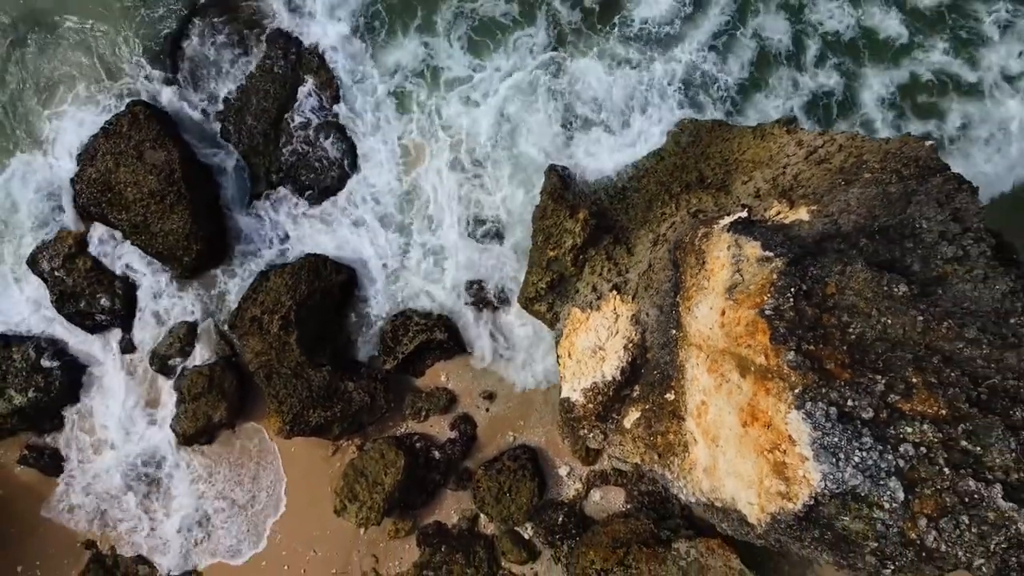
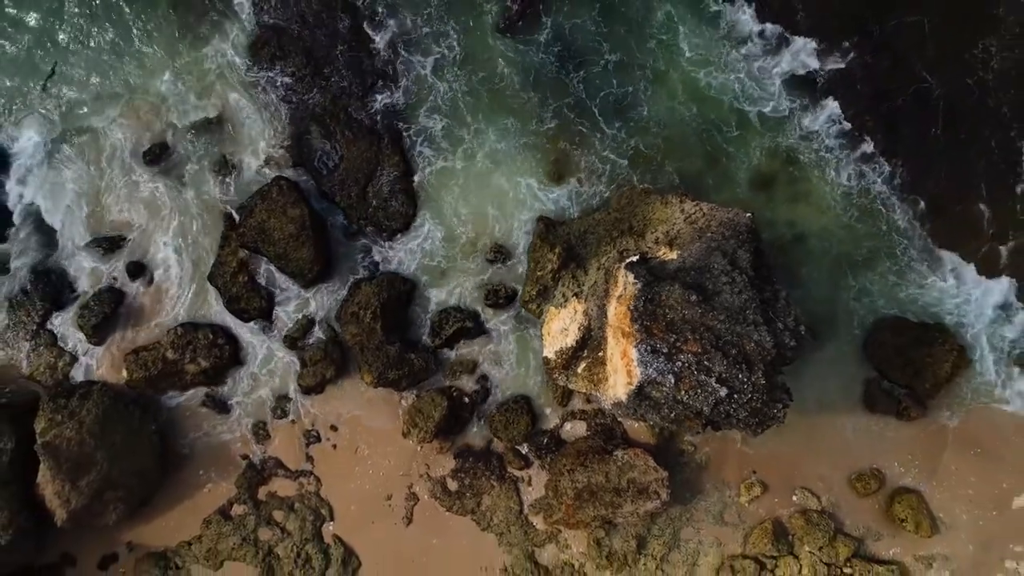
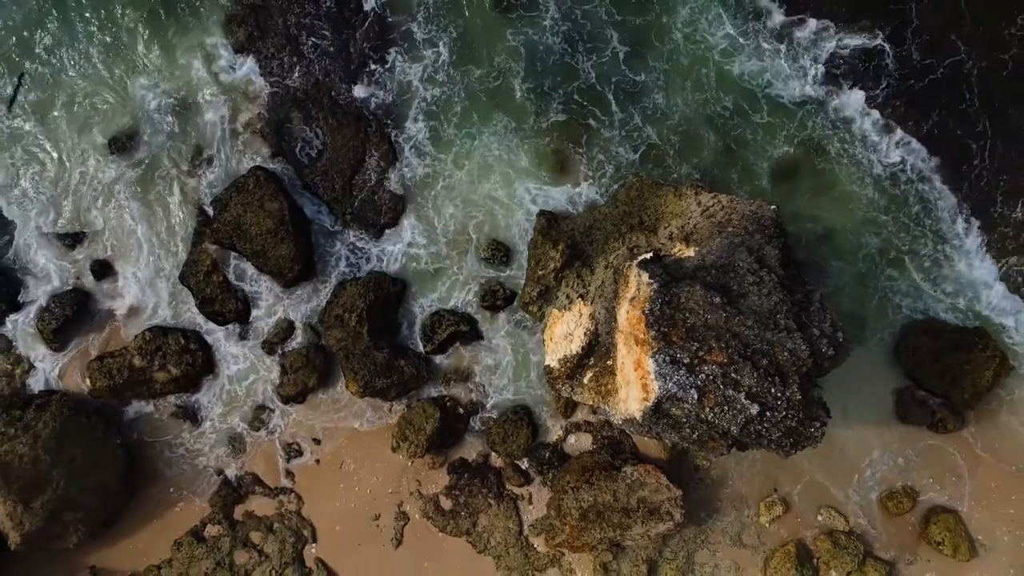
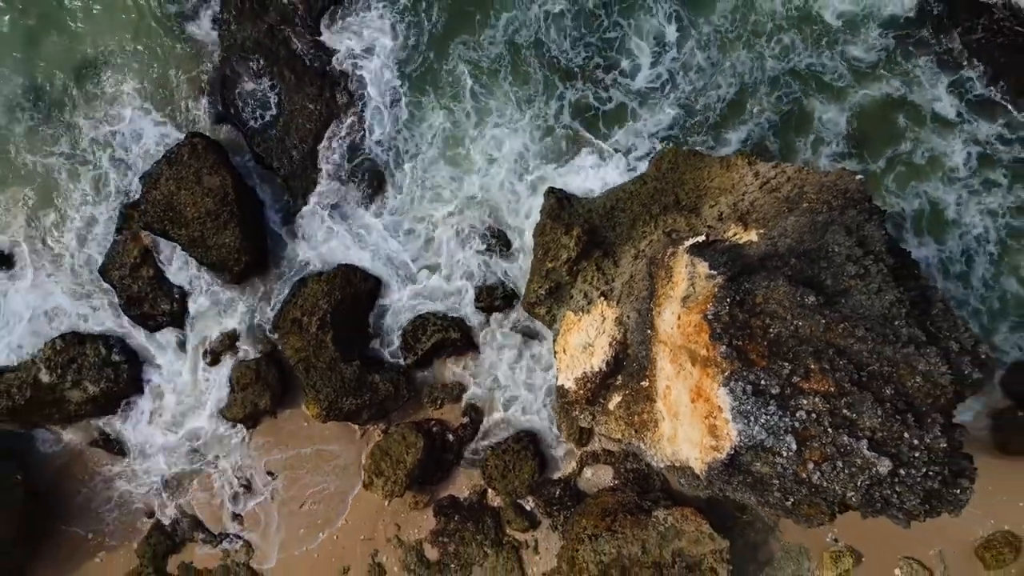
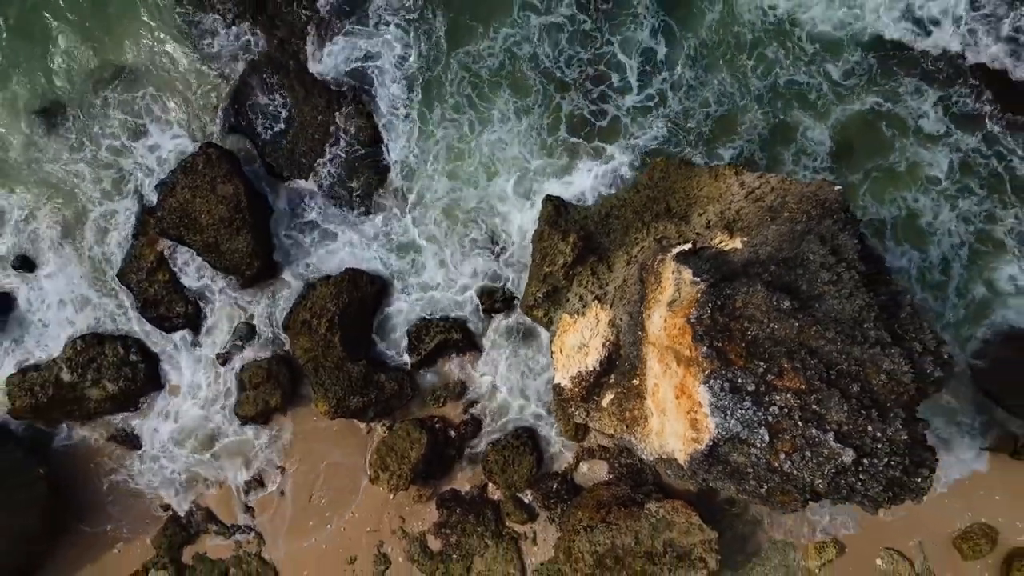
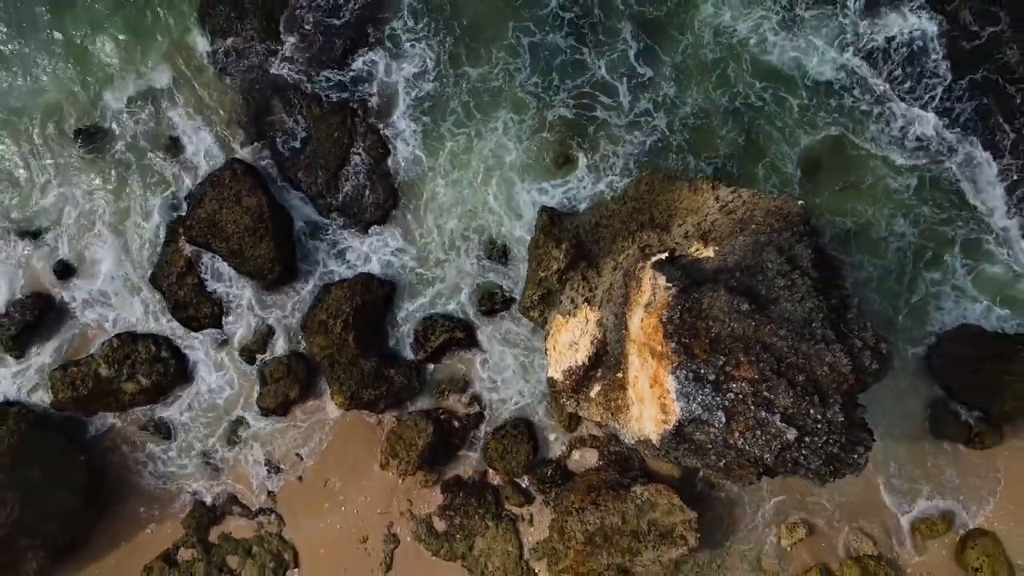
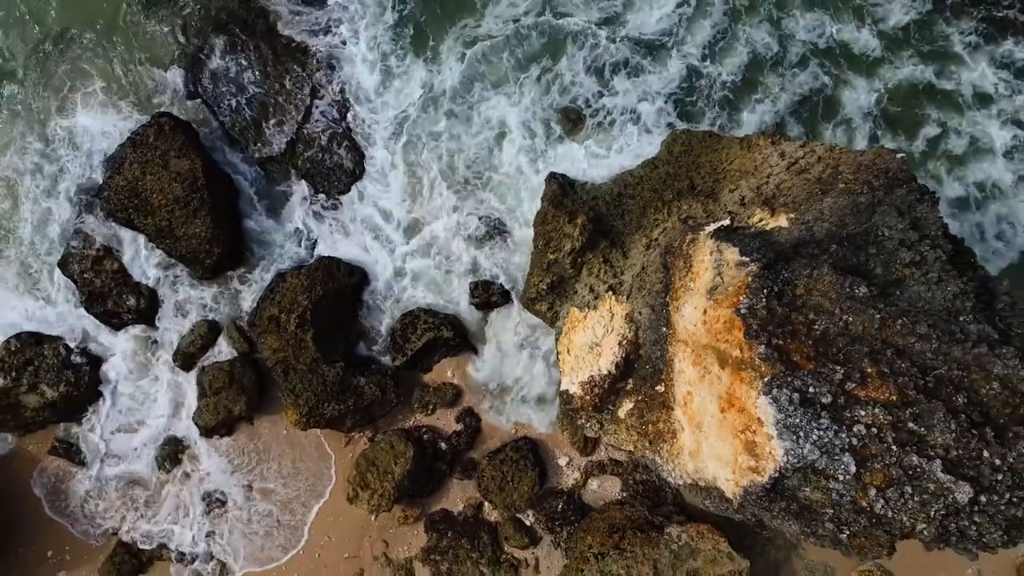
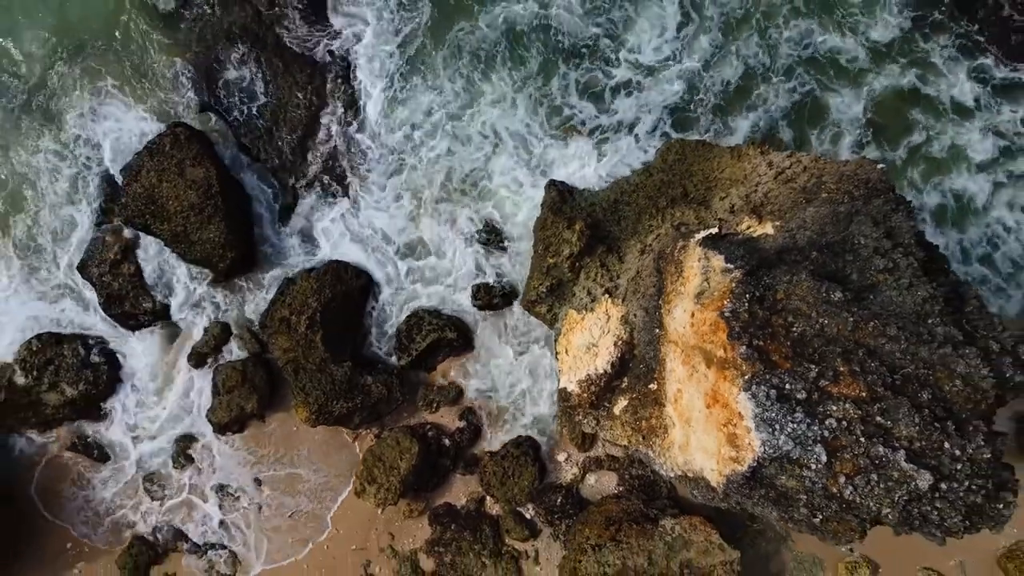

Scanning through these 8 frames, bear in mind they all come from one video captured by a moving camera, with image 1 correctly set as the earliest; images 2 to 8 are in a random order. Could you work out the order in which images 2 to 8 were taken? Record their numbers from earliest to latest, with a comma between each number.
7, 8, 4, 5, 6, 3, 2
